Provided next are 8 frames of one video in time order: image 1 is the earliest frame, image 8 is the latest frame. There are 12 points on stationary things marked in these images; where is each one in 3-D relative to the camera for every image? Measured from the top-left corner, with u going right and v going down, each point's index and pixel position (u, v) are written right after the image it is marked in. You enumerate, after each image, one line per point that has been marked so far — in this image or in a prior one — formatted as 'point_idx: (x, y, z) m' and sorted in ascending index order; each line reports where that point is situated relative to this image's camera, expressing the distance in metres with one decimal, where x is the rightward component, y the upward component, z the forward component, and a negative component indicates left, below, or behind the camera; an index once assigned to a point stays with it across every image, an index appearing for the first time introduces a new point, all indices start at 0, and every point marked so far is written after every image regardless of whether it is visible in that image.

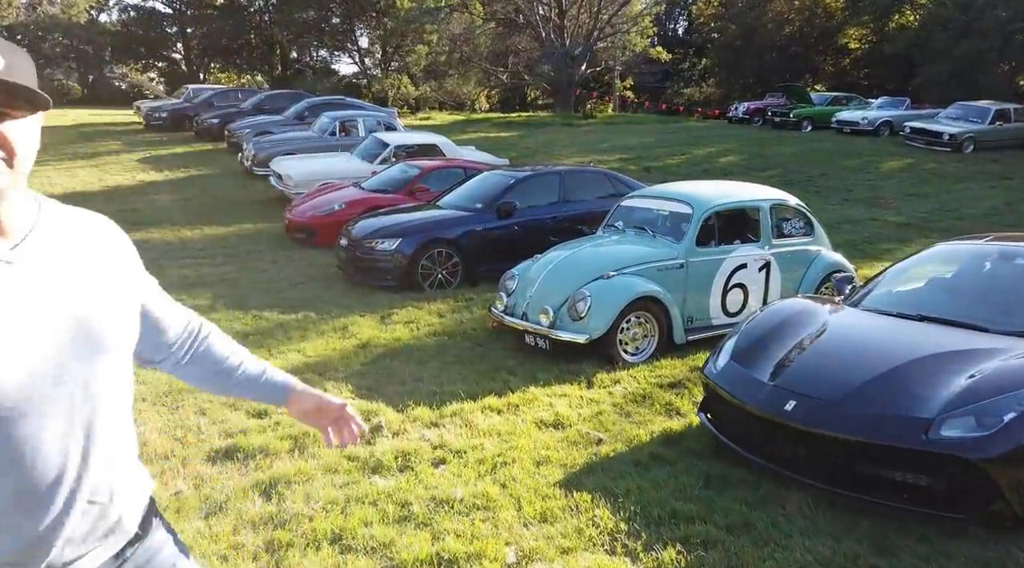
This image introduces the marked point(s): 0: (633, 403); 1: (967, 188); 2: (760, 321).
0: (+0.9, -0.9, +5.9) m
1: (+10.7, +2.3, +19.1) m
2: (+1.7, -0.3, +5.3) m
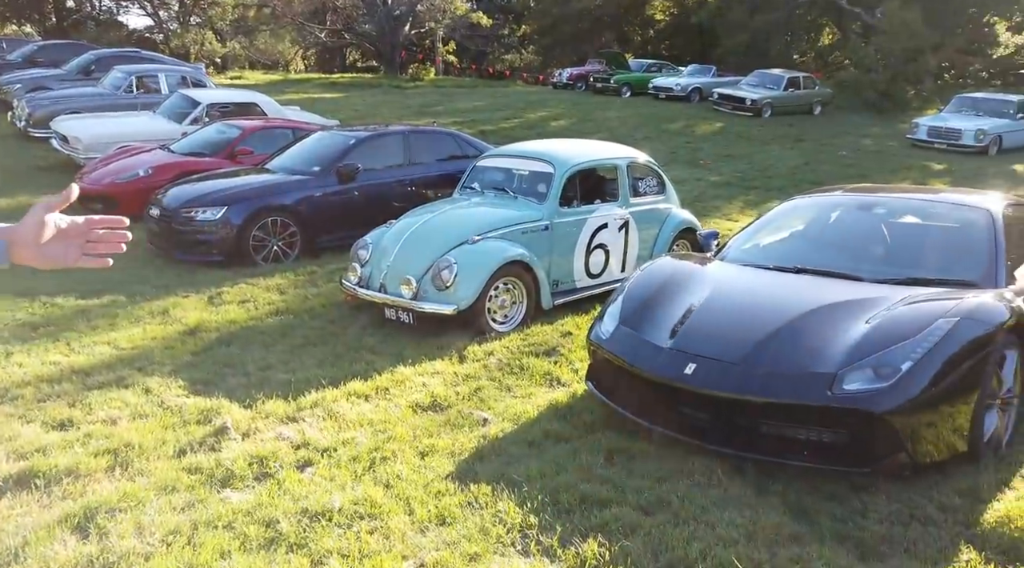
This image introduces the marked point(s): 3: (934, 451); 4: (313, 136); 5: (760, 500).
0: (0.0, -0.6, +5.4) m
1: (+6.5, +3.4, +20.3) m
2: (+0.8, 0.0, +5.0) m
3: (+1.9, -0.8, +3.8) m
4: (-2.4, +1.9, +10.0) m
5: (+1.2, -0.9, +3.7) m
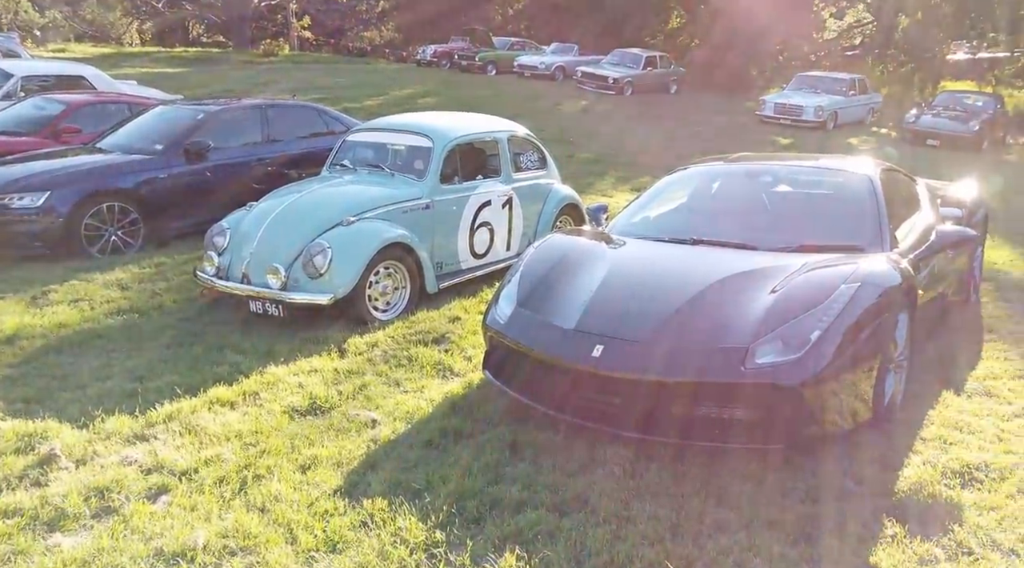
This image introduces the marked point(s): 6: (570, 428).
0: (-0.7, -0.5, +4.9) m
1: (+3.1, +4.0, +20.6) m
2: (+0.2, +0.1, +4.6) m
3: (+1.5, -0.6, +3.6) m
4: (-4.0, +1.9, +9.0) m
5: (+0.7, -0.8, +3.4) m
6: (+0.3, -0.7, +3.9) m
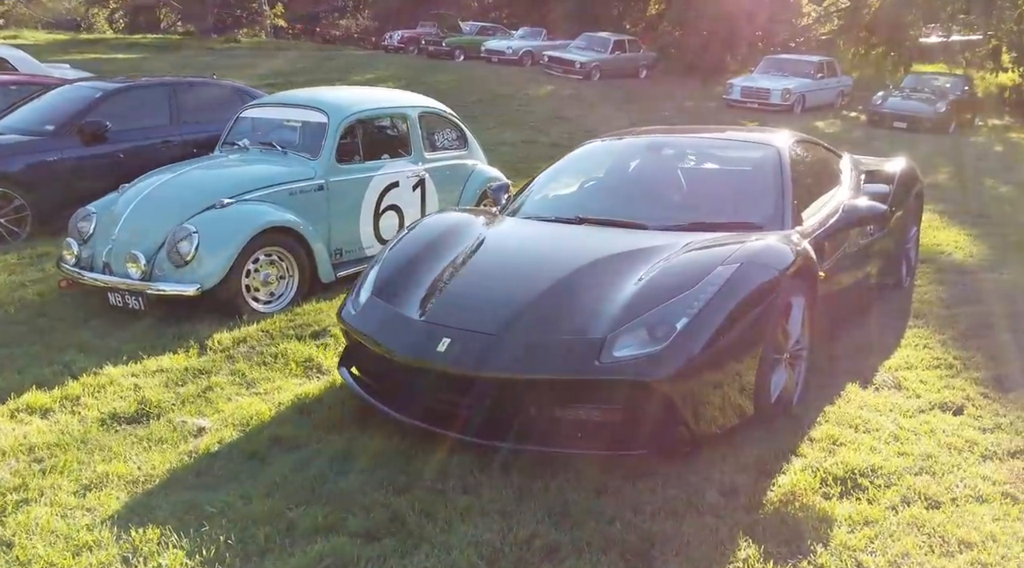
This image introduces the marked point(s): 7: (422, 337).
0: (-1.4, -0.5, +4.4) m
1: (+2.1, +4.3, +20.1) m
2: (-0.5, +0.2, +4.1) m
3: (+0.8, -0.5, +3.2) m
4: (-4.8, +2.0, +8.5) m
5: (+0.1, -0.7, +3.0) m
6: (-0.4, -0.6, +3.4) m
7: (-0.4, -0.2, +3.3) m
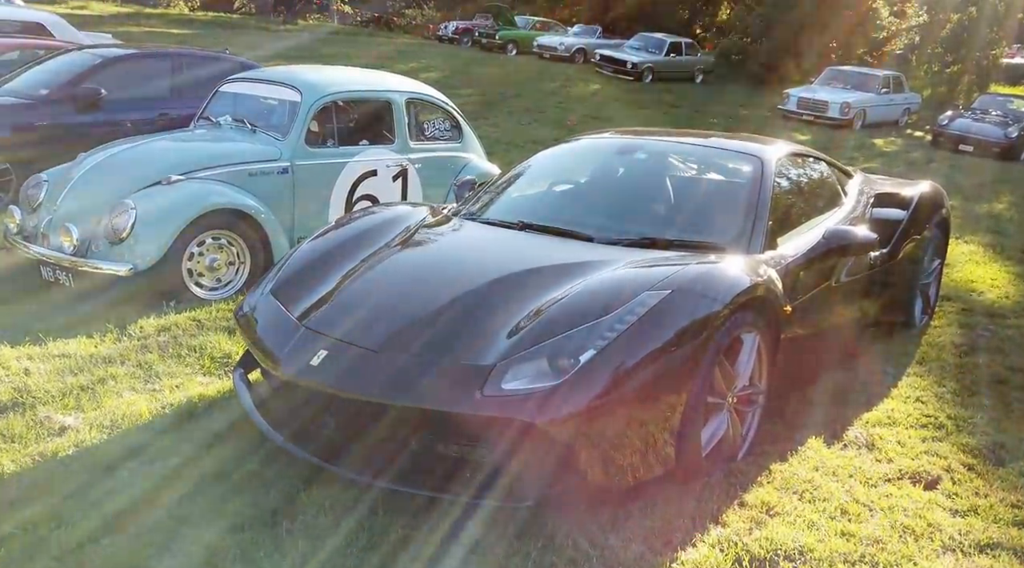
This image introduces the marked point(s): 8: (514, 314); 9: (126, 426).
0: (-1.7, -0.4, +4.0) m
1: (+3.1, +4.1, +19.4) m
2: (-0.9, +0.2, +3.7) m
3: (+0.4, -0.6, +2.7) m
4: (-4.6, +2.3, +8.3) m
5: (-0.4, -0.8, +2.5) m
6: (-0.8, -0.6, +3.0) m
7: (-0.7, -0.2, +2.9) m
8: (0.0, -0.1, +2.8) m
9: (-1.5, -0.6, +3.2) m
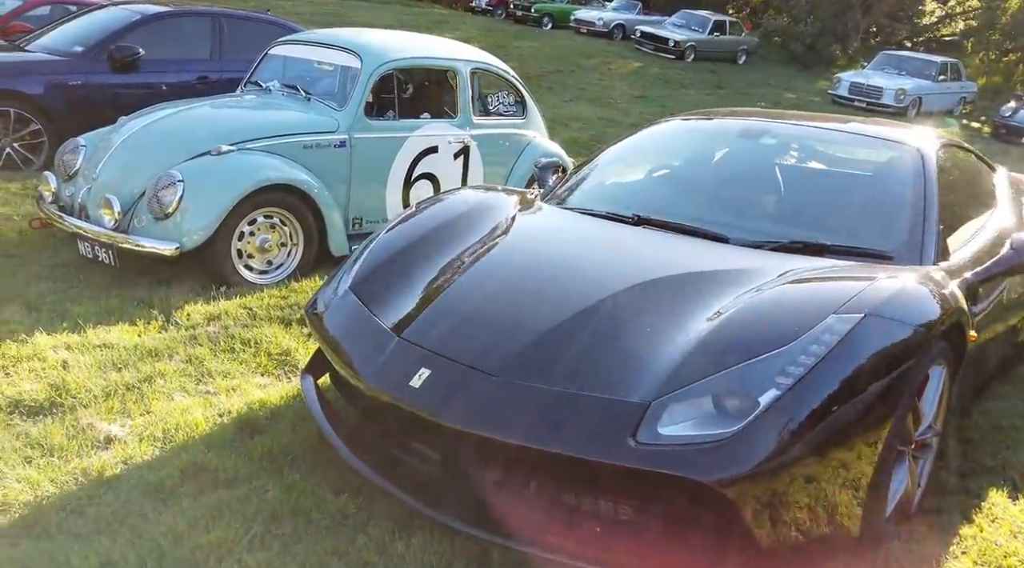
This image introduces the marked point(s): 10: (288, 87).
0: (-1.3, -0.3, +3.6) m
1: (+4.0, +4.4, +18.8) m
2: (-0.4, +0.2, +3.2) m
3: (+0.8, -0.7, +2.2) m
4: (-4.0, +2.6, +7.8) m
5: (0.0, -0.8, +2.0) m
6: (-0.4, -0.6, +2.6) m
7: (-0.3, -0.2, +2.4) m
8: (+0.4, -0.1, +2.3) m
9: (-1.1, -0.5, +2.8) m
10: (-1.5, +1.3, +5.5) m
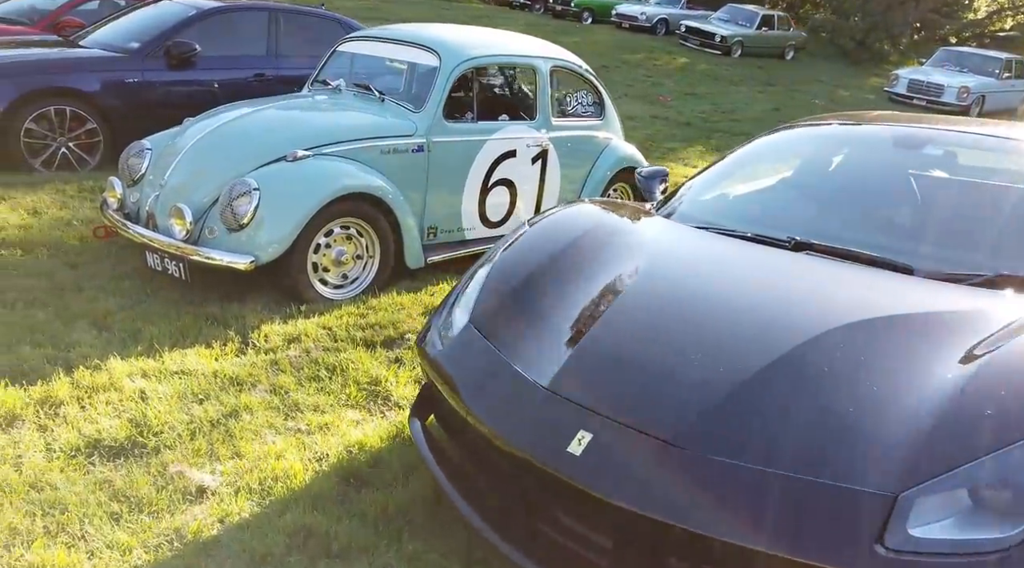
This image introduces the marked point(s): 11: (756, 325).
0: (-0.8, -0.4, +3.3) m
1: (+5.0, +4.4, +18.2) m
2: (0.0, +0.1, +2.9) m
3: (+1.2, -0.8, +1.8) m
4: (-3.4, +2.6, +7.6) m
5: (+0.4, -0.9, +1.7) m
6: (0.0, -0.7, +2.2) m
7: (+0.1, -0.3, +2.1) m
8: (+0.8, -0.3, +1.9) m
9: (-0.7, -0.6, +2.5) m
10: (-1.0, +1.3, +5.2) m
11: (+0.6, -0.1, +2.2) m
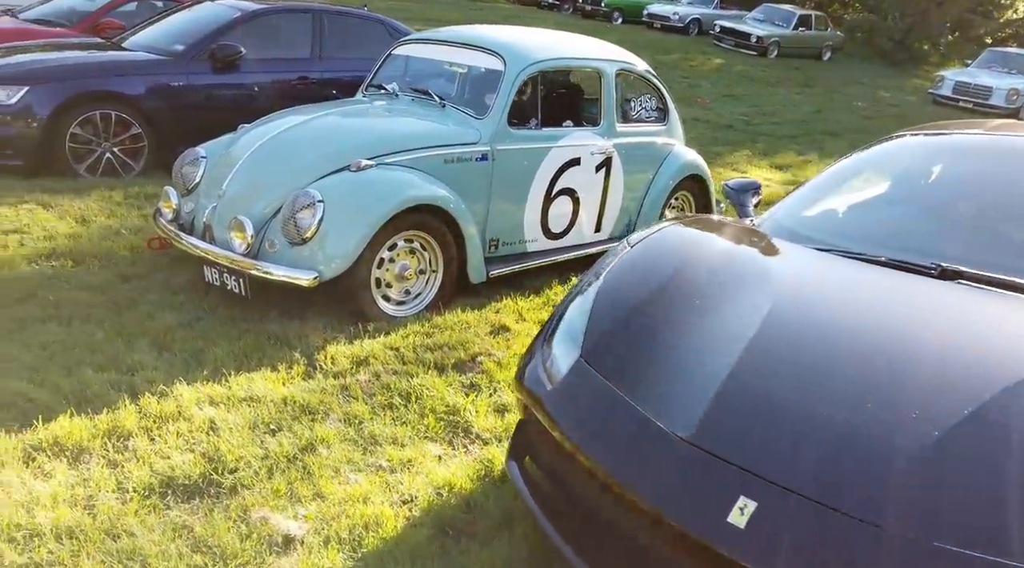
0: (-0.5, -0.5, +3.1) m
1: (+5.7, +4.2, +17.9) m
2: (+0.4, +0.1, +2.7) m
3: (+1.5, -0.9, +1.6) m
4: (-2.9, +2.5, +7.4) m
5: (+0.7, -1.0, +1.4) m
6: (+0.3, -0.8, +2.0) m
7: (+0.4, -0.4, +1.8) m
8: (+1.2, -0.4, +1.7) m
9: (-0.4, -0.7, +2.2) m
10: (-0.6, +1.2, +5.0) m
11: (+1.0, -0.2, +2.0) m
